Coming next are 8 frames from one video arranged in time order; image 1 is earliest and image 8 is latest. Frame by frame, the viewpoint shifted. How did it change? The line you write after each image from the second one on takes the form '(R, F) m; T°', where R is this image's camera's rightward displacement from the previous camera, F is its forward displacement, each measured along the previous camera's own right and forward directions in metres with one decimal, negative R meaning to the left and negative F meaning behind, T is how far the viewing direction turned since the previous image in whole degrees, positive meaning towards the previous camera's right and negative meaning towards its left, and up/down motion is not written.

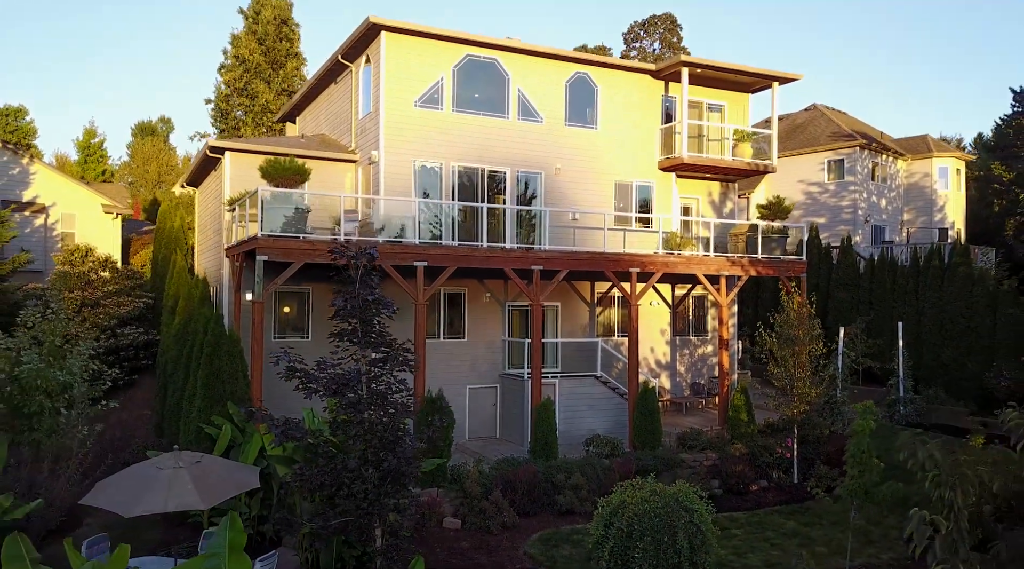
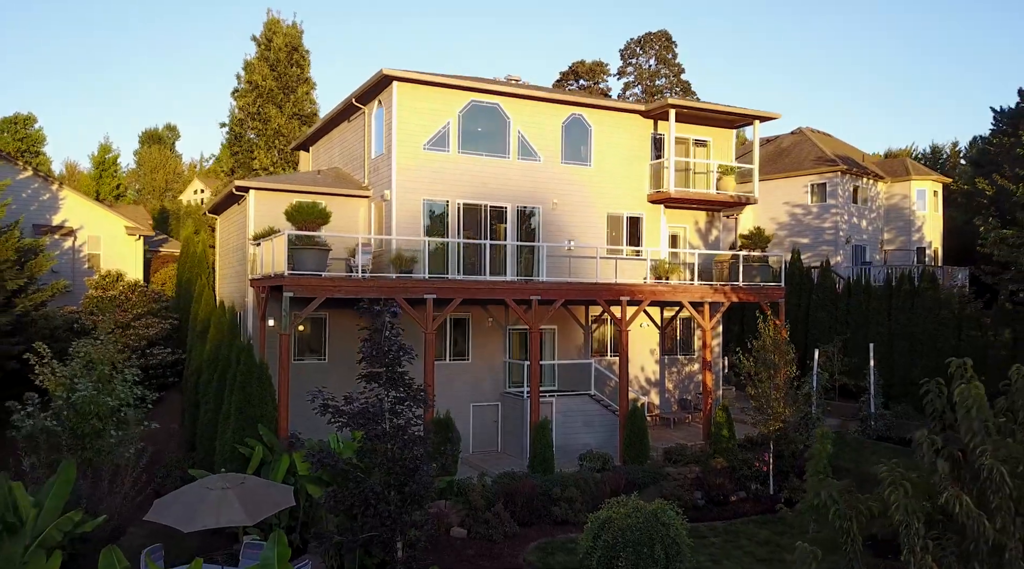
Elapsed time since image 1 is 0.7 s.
(0.0, -1.6) m; 0°
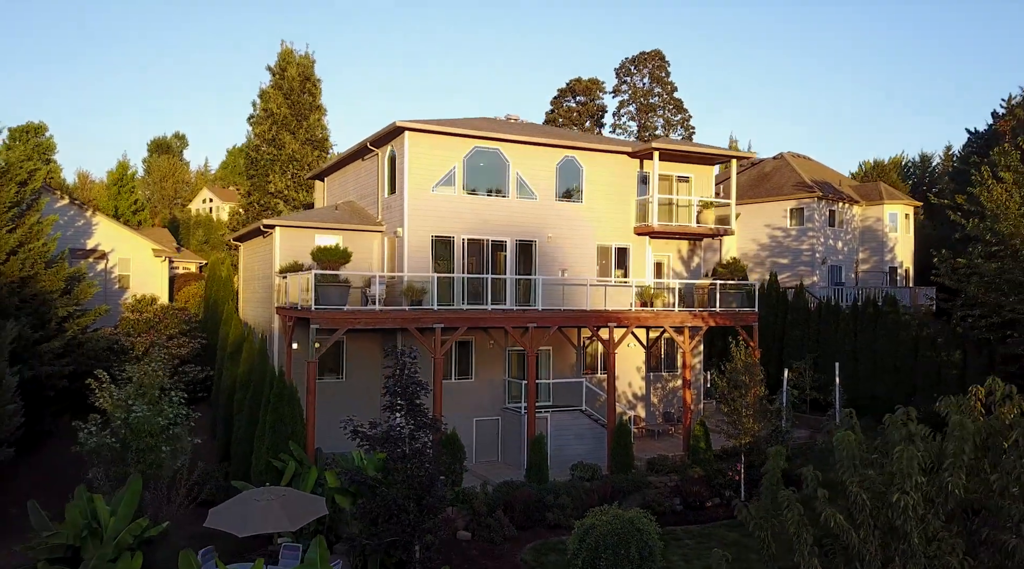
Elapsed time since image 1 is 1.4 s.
(0.0, -2.1) m; 0°
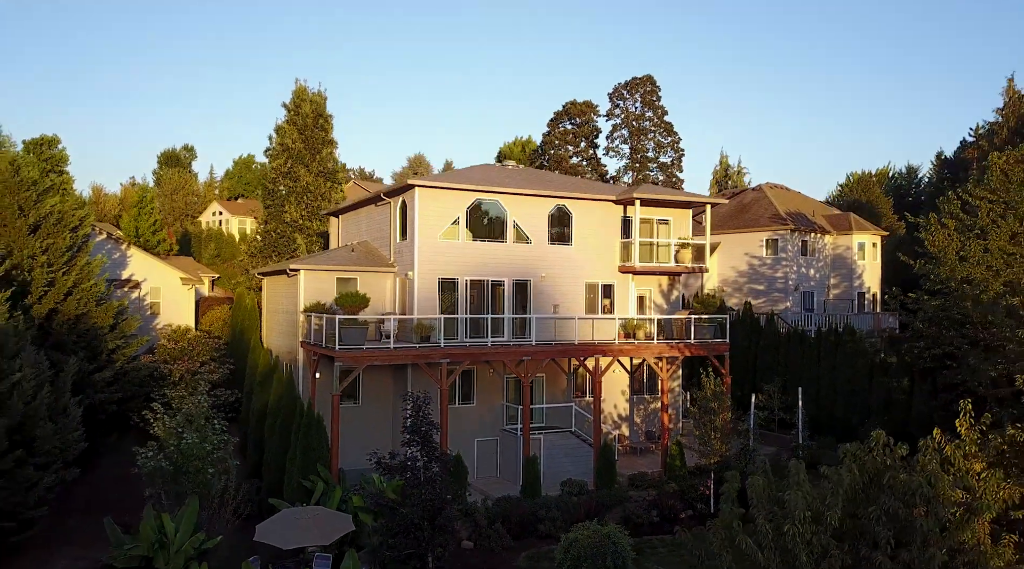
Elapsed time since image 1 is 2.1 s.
(+0.1, -2.7) m; 0°
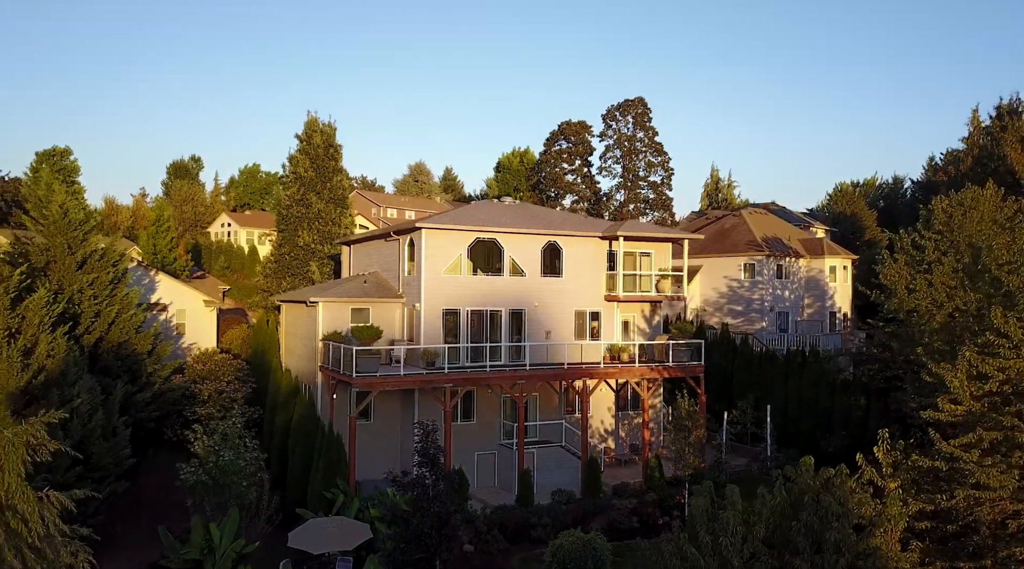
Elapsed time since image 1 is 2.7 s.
(+0.1, -2.8) m; 0°
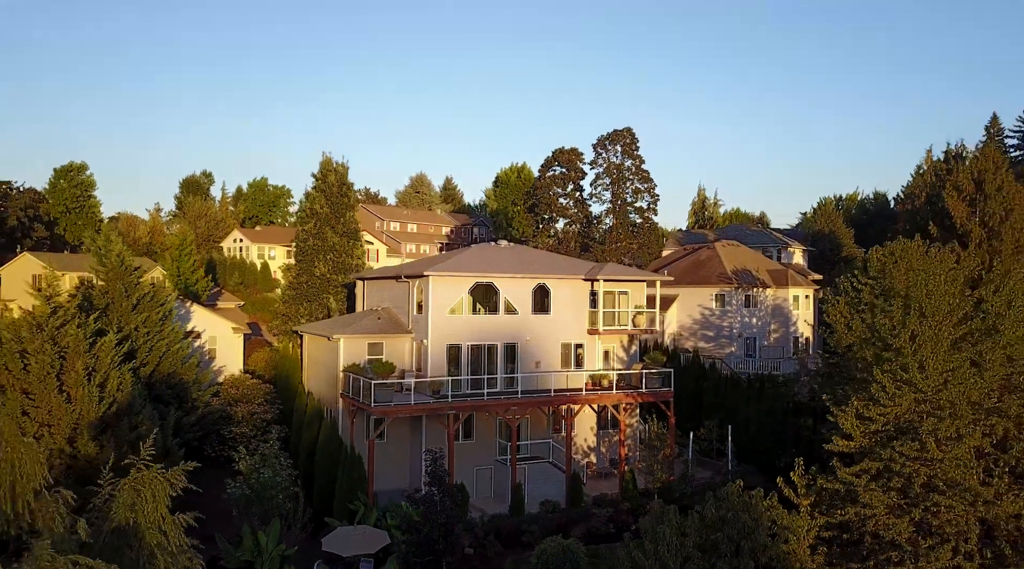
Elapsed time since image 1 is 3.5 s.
(+0.2, -4.2) m; 0°
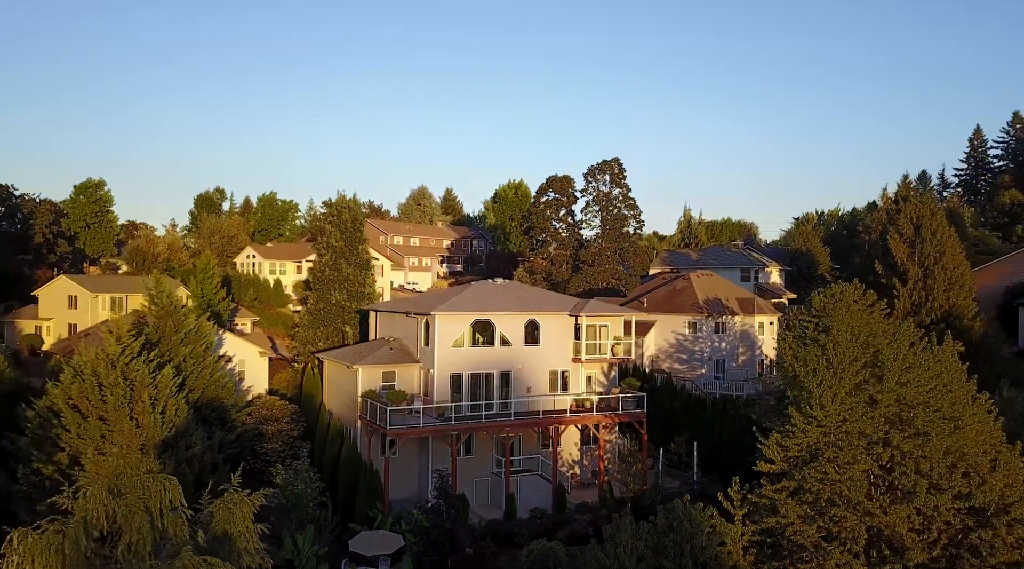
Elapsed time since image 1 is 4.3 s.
(+0.2, -5.0) m; 0°
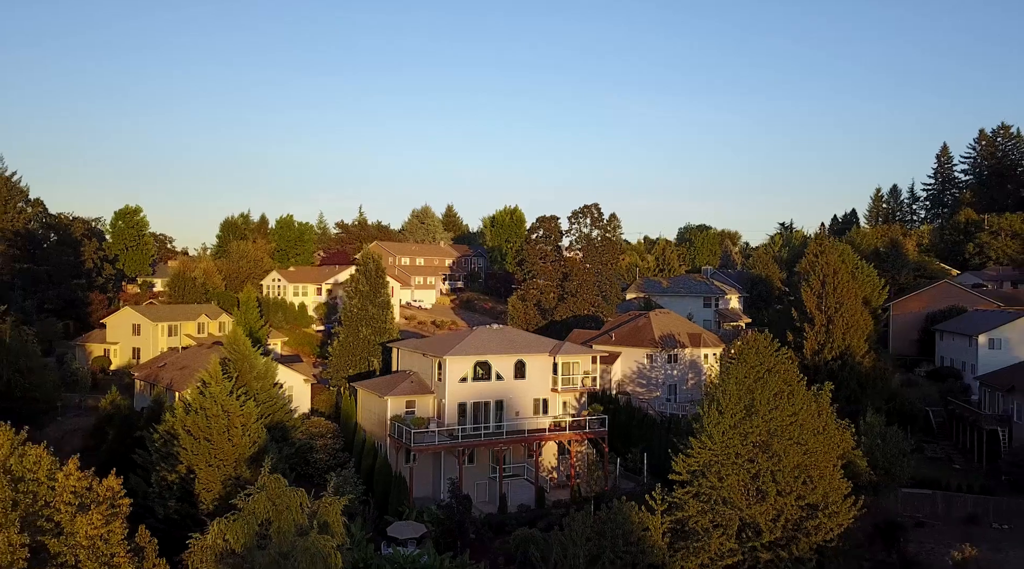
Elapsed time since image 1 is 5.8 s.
(+0.3, -11.3) m; 0°
